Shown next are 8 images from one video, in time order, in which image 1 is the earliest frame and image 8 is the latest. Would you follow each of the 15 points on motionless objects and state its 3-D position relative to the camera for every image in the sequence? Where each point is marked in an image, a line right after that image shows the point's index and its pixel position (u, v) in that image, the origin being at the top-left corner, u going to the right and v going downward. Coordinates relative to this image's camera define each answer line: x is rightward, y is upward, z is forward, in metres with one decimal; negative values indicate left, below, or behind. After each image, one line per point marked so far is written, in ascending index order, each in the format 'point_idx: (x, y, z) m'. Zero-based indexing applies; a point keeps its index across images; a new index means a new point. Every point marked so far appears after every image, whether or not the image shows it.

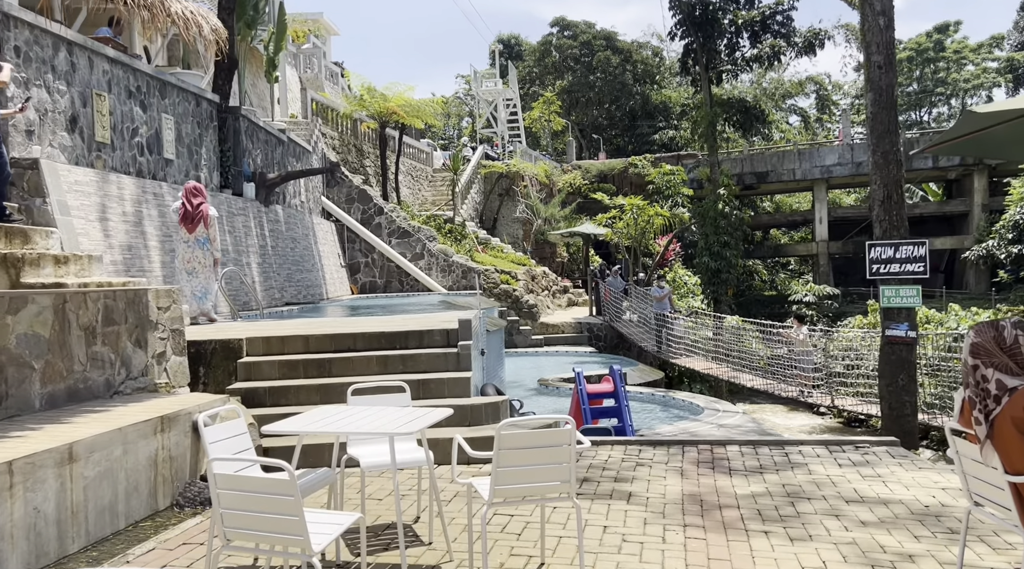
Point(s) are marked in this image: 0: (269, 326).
0: (-2.3, -0.4, +7.9) m
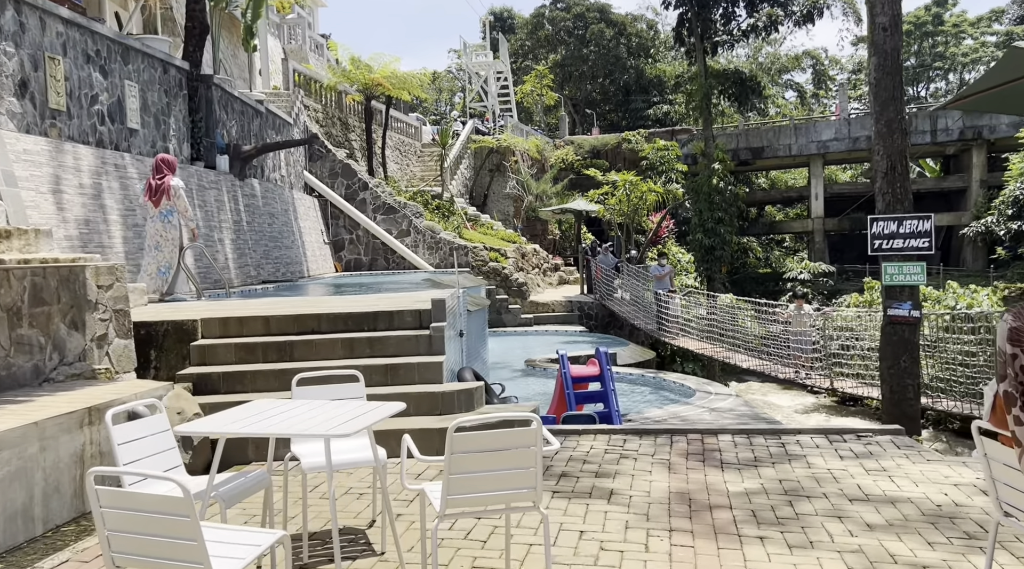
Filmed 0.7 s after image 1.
0: (-2.5, -0.2, +7.4) m
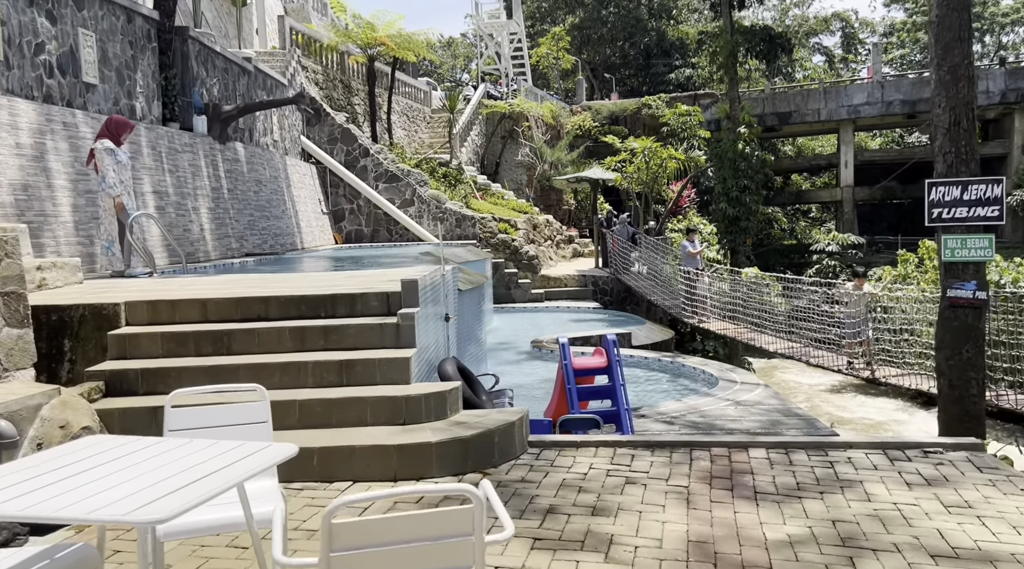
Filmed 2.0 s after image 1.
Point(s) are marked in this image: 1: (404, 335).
0: (-2.6, 0.0, +6.3) m
1: (-0.7, -0.3, +5.2) m
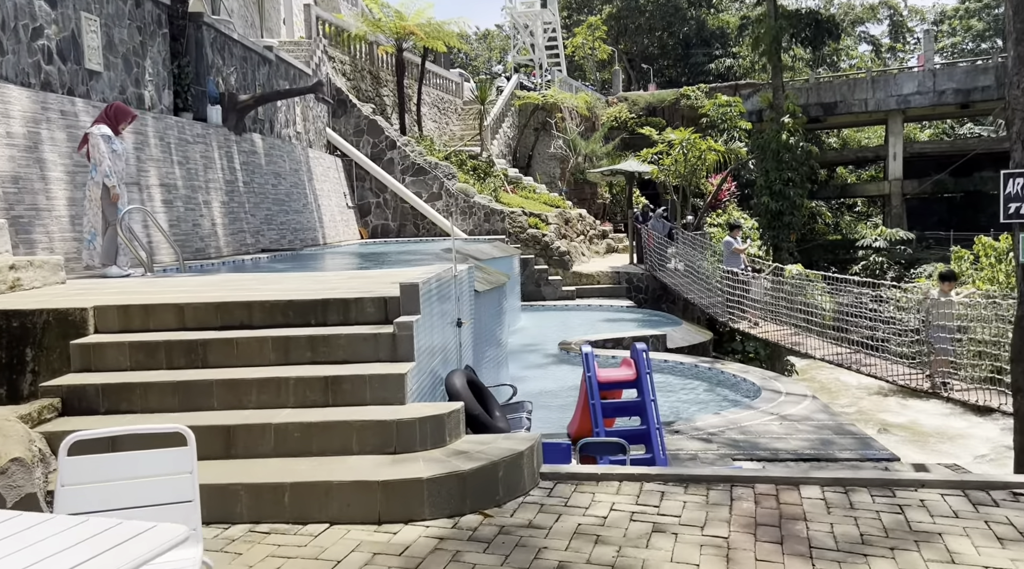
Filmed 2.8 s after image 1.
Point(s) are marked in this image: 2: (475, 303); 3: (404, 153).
0: (-2.4, 0.0, +5.7) m
1: (-0.6, -0.3, +4.6) m
2: (-0.3, -0.1, +7.4) m
3: (-2.3, +2.8, +17.8) m
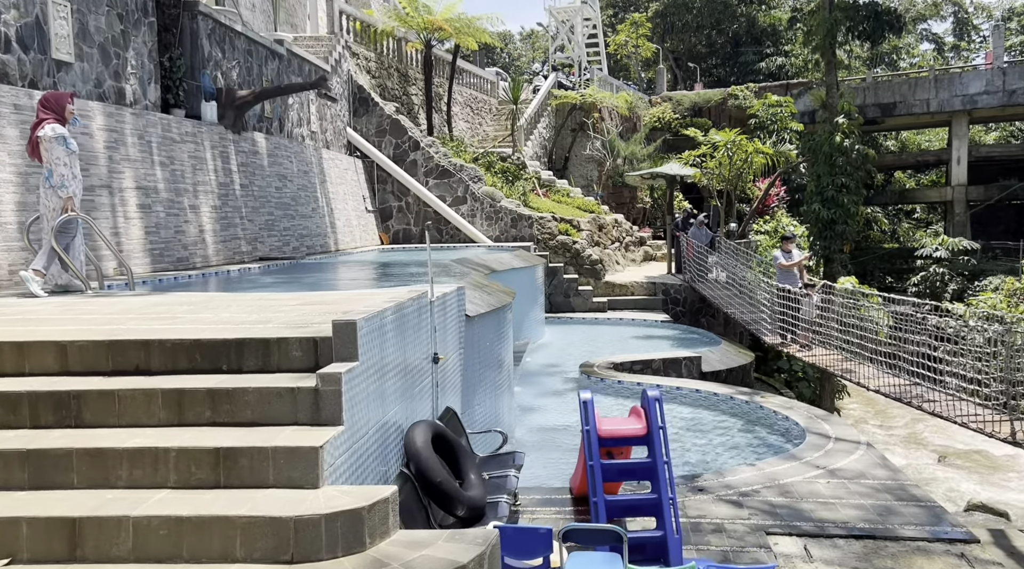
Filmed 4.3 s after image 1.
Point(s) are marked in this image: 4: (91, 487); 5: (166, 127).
0: (-2.5, -0.2, +4.8) m
1: (-0.8, -0.5, +3.5) m
2: (-0.3, -0.3, +6.3) m
3: (-1.7, +2.6, +16.8) m
4: (-1.7, -0.8, +3.3) m
5: (-3.9, +1.8, +9.4) m
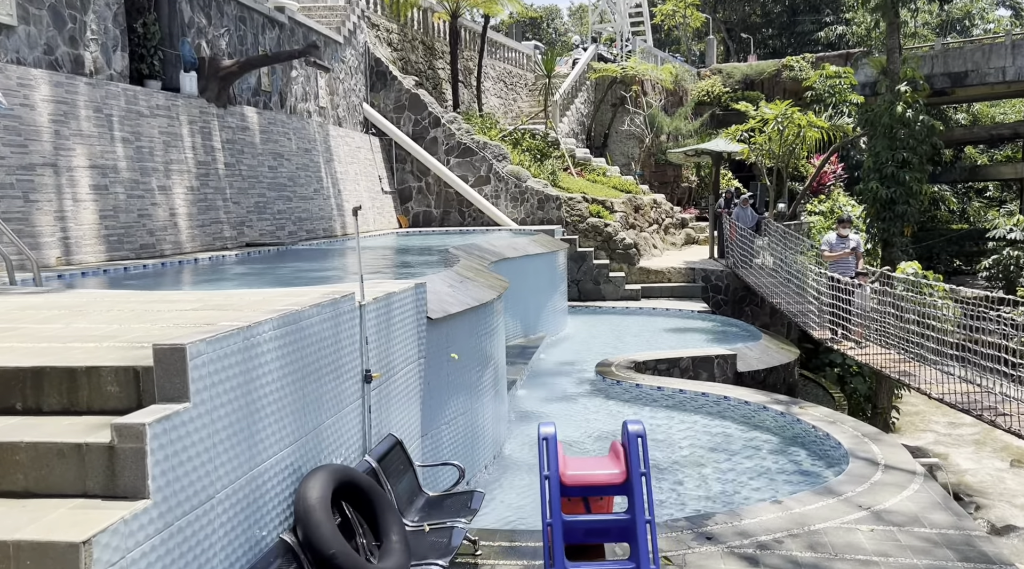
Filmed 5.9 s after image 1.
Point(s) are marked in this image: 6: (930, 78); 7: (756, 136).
0: (-2.8, -0.2, +3.8) m
1: (-1.2, -0.6, +2.5) m
2: (-0.5, -0.3, +5.2) m
3: (-1.2, +2.9, +15.7) m
4: (-2.1, -0.8, +2.3) m
5: (-3.9, +1.9, +8.5) m
6: (+10.0, +5.0, +19.9) m
7: (+5.2, +3.2, +17.8) m
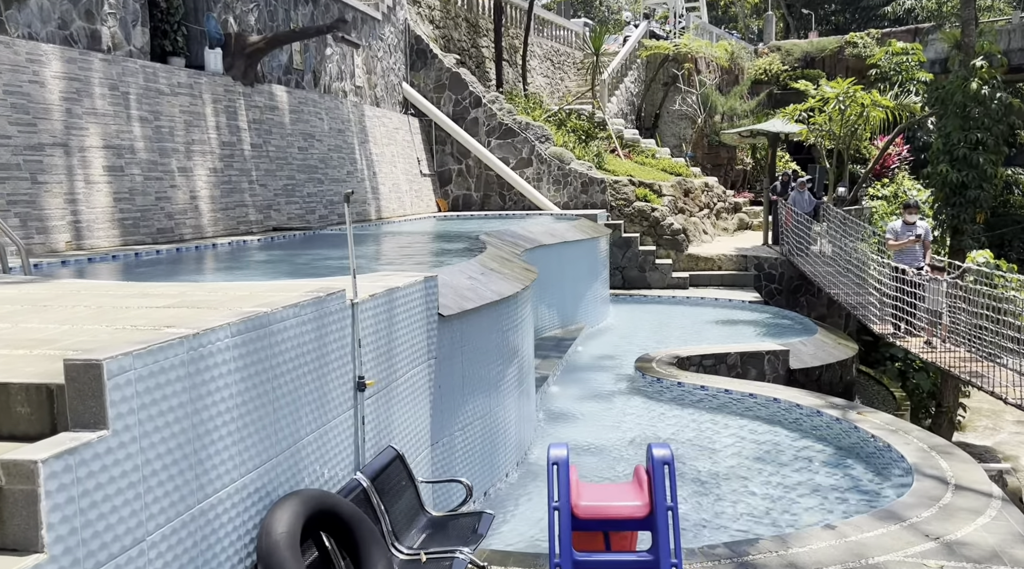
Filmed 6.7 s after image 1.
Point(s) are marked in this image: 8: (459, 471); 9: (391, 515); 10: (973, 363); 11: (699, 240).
0: (-2.8, -0.1, +3.5) m
1: (-1.2, -0.6, +2.0) m
2: (-0.4, -0.3, +4.7) m
3: (-0.4, +3.2, +15.2) m
4: (-2.1, -0.8, +1.9) m
5: (-3.5, +2.0, +8.2) m
6: (+11.0, +5.2, +18.6) m
7: (+6.1, +3.4, +16.8) m
8: (-0.3, -1.1, +5.1) m
9: (-0.5, -1.0, +3.8) m
10: (+4.8, -0.8, +8.8) m
11: (+3.5, +0.8, +15.7) m
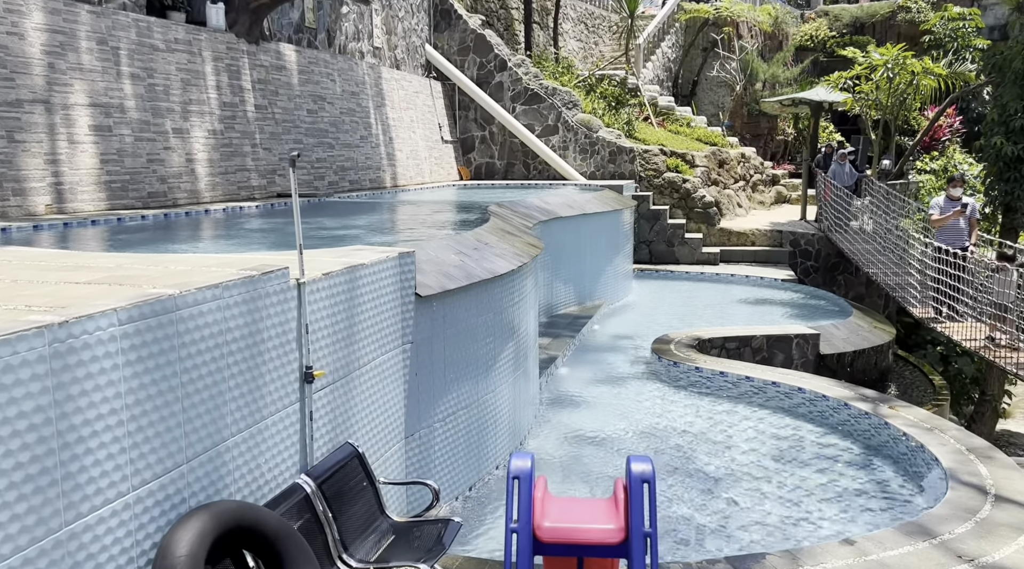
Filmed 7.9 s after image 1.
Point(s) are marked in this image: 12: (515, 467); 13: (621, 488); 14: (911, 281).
0: (-2.9, 0.0, +3.1) m
1: (-1.4, -0.5, +1.6) m
2: (-0.5, -0.1, +4.3) m
3: (+0.1, +3.7, +14.6) m
4: (-2.3, -0.8, +1.6) m
5: (-3.4, +2.3, +7.7) m
6: (+11.7, +5.6, +17.3) m
7: (+6.6, +3.8, +15.9) m
8: (-0.4, -1.0, +4.6) m
9: (-0.7, -1.0, +3.3) m
10: (+4.9, -0.6, +8.1) m
11: (+4.0, +1.3, +15.0) m
12: (0.0, -0.6, +2.8) m
13: (+0.4, -0.7, +2.9) m
14: (+4.8, 0.0, +10.1) m
